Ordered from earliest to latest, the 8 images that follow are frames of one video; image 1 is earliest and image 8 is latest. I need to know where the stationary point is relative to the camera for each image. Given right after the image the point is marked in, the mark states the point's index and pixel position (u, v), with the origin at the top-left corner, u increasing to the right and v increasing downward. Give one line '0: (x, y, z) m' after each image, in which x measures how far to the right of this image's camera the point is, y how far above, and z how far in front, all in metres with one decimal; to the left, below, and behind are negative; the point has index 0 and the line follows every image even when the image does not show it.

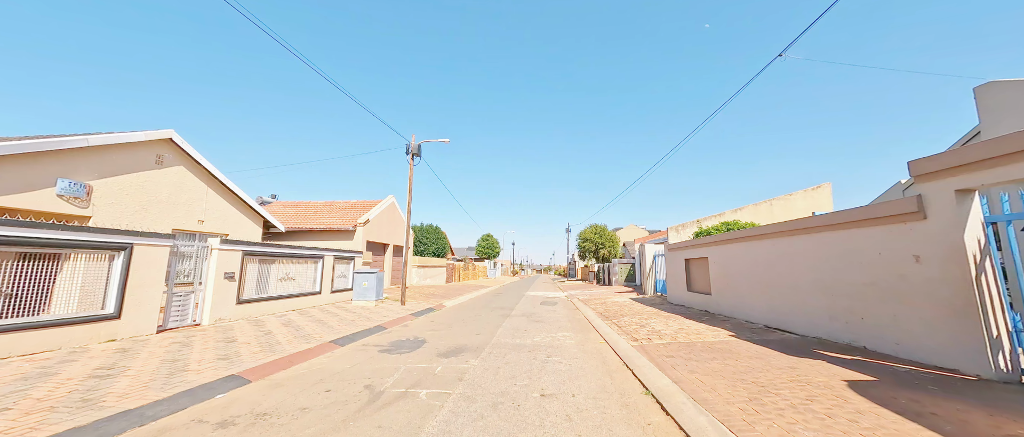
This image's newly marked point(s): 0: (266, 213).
0: (-10.1, +0.2, +13.0) m
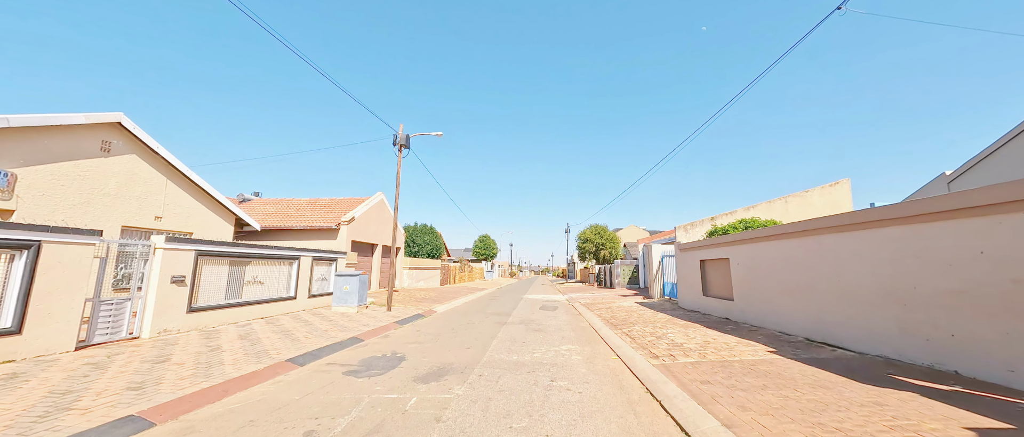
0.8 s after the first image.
0: (-10.2, +0.3, +11.8) m
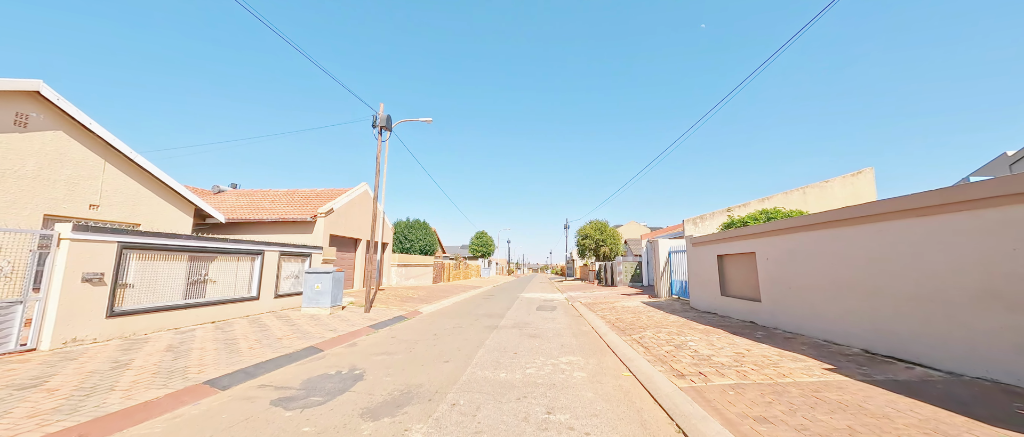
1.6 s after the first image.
0: (-10.4, +0.6, +10.5) m
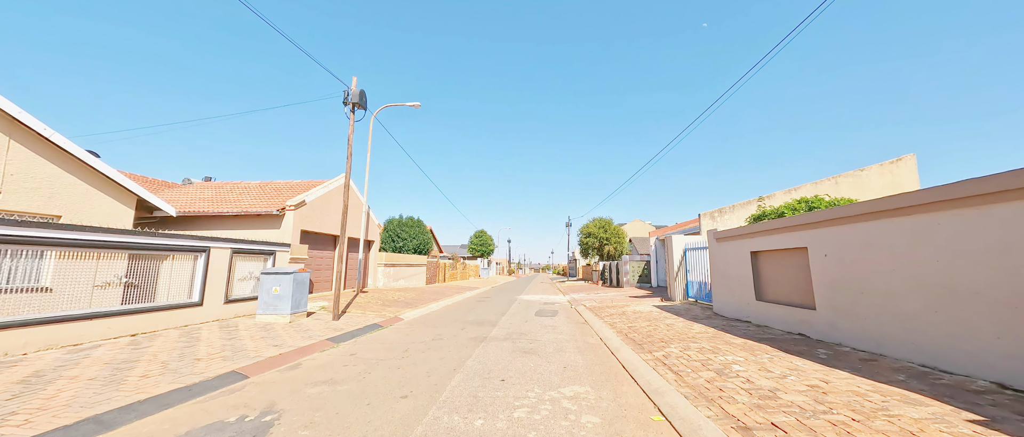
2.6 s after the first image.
0: (-10.6, +0.9, +9.1) m
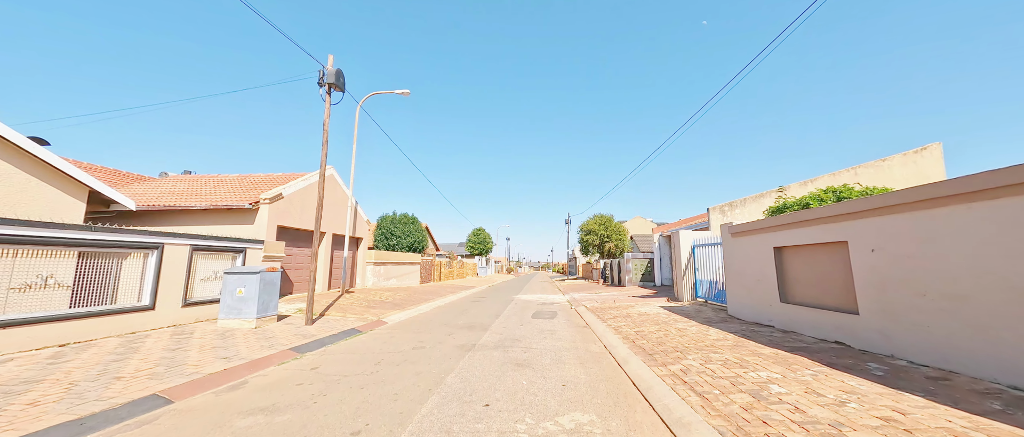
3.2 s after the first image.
0: (-10.8, +1.0, +8.2) m
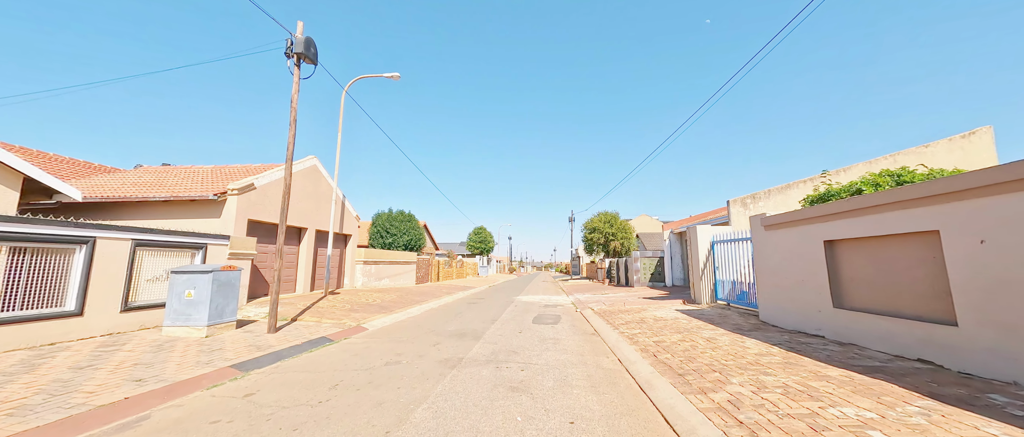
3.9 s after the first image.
0: (-10.9, +1.2, +7.1) m
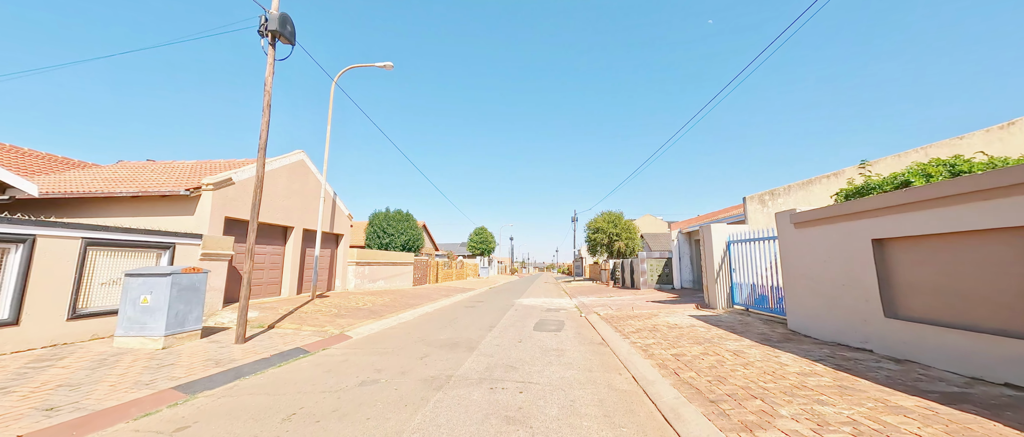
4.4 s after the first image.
0: (-10.9, +1.3, +6.4) m
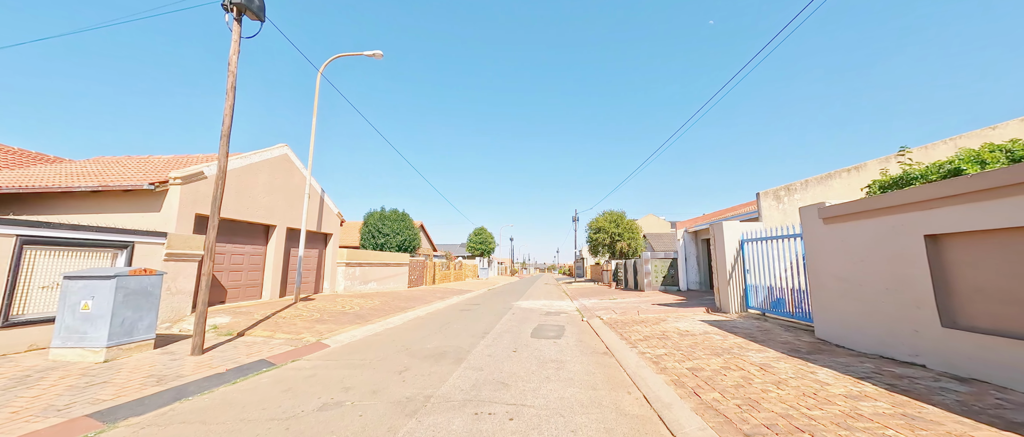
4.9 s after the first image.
0: (-11.0, +1.4, +5.8) m
